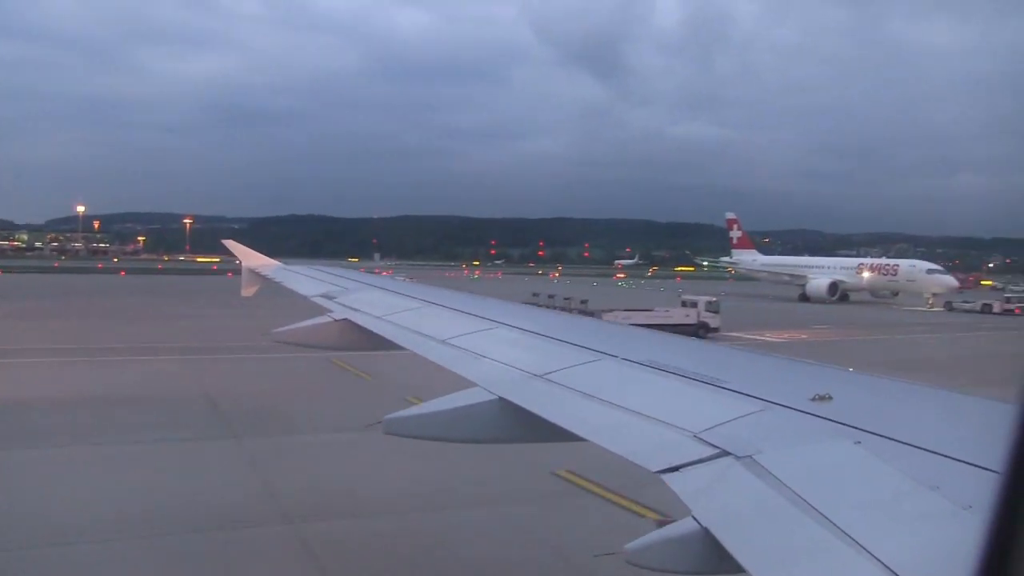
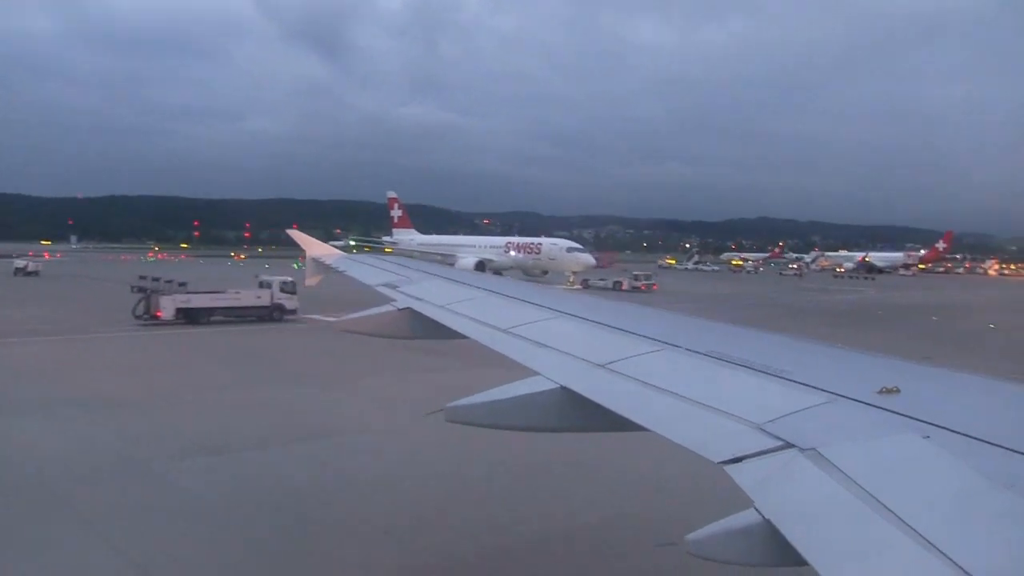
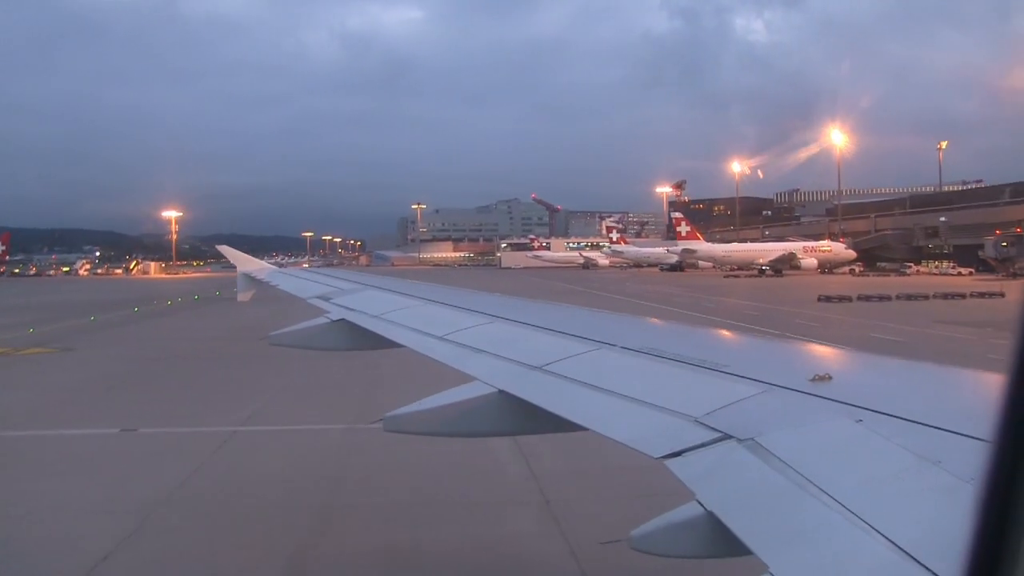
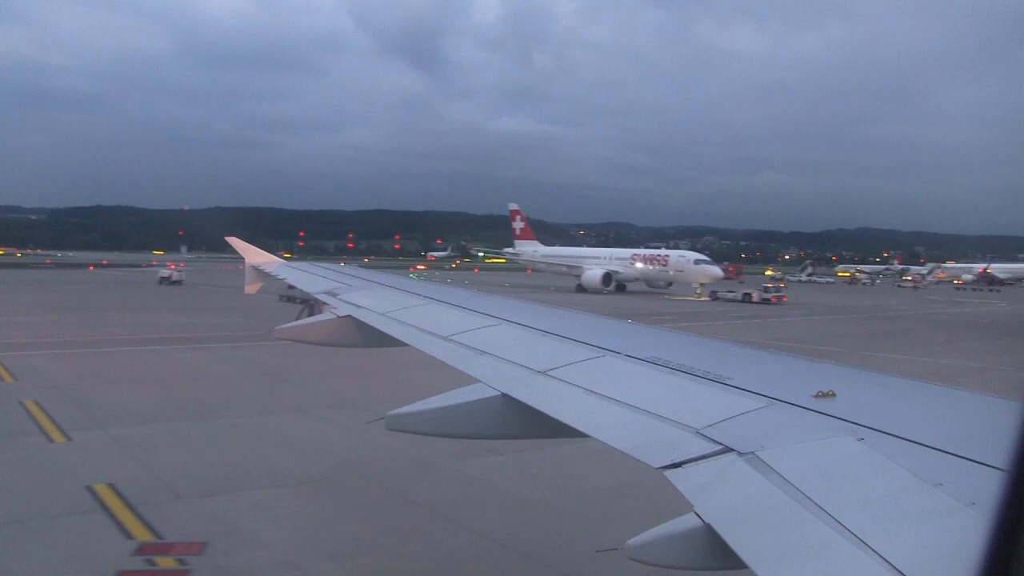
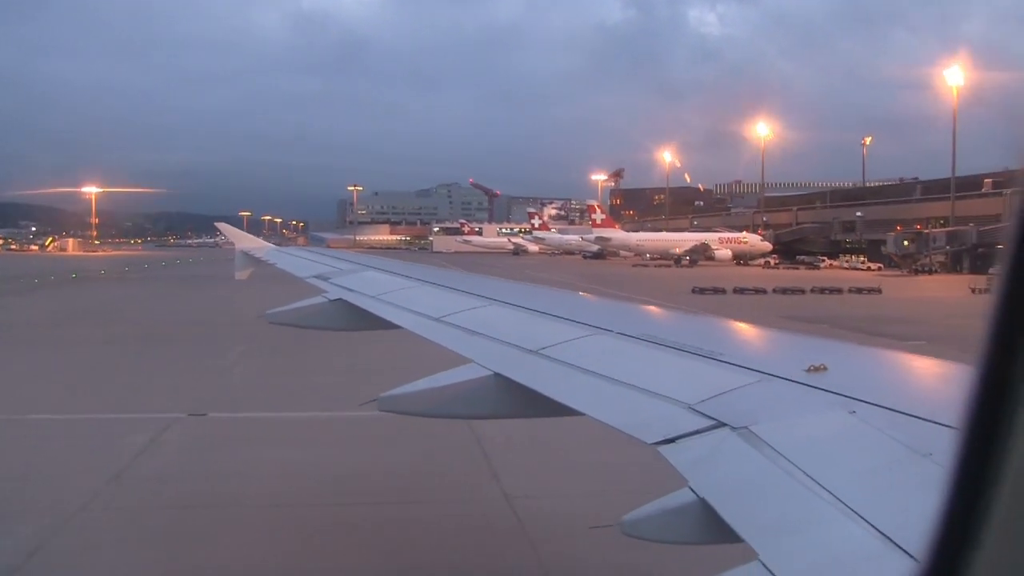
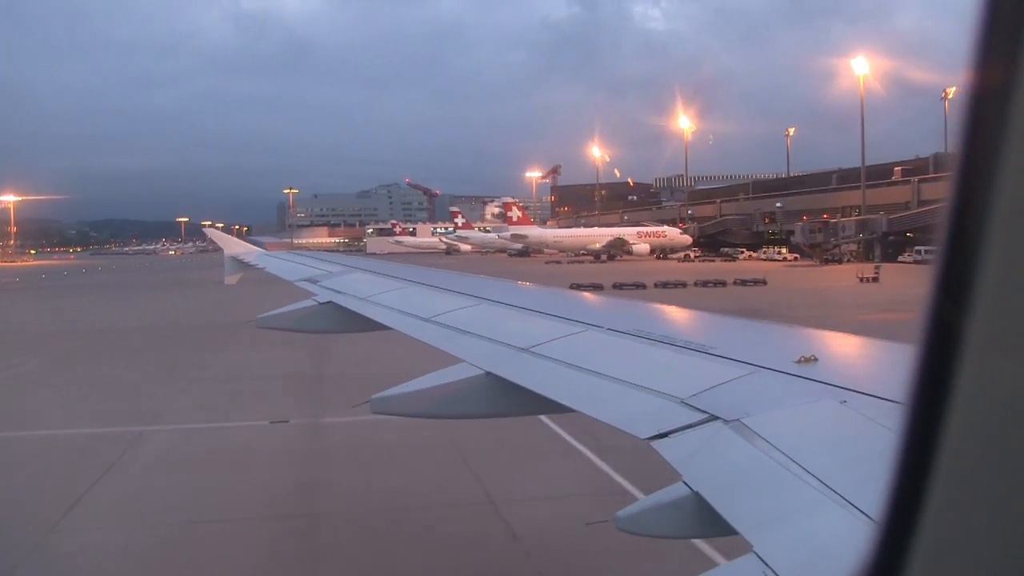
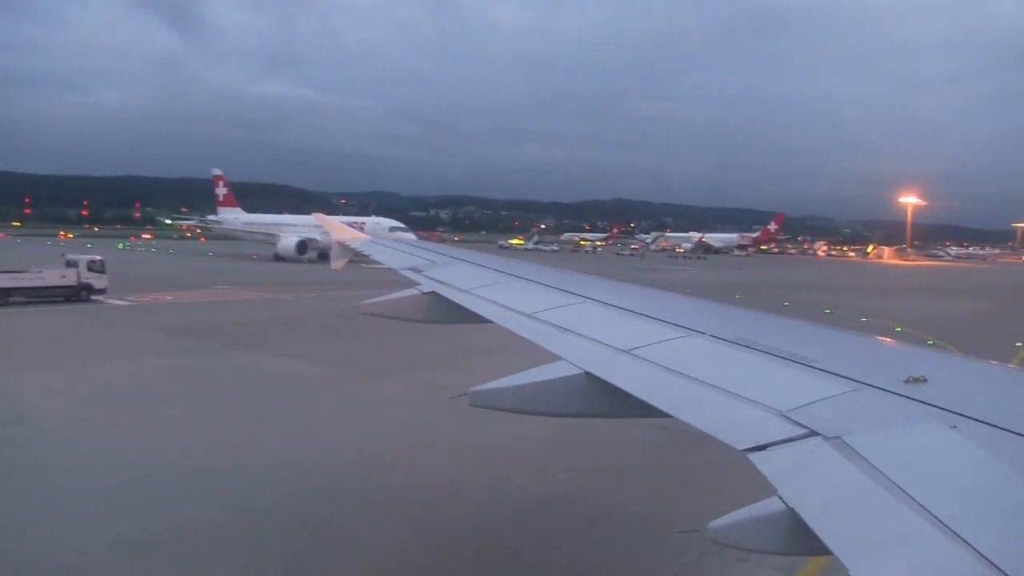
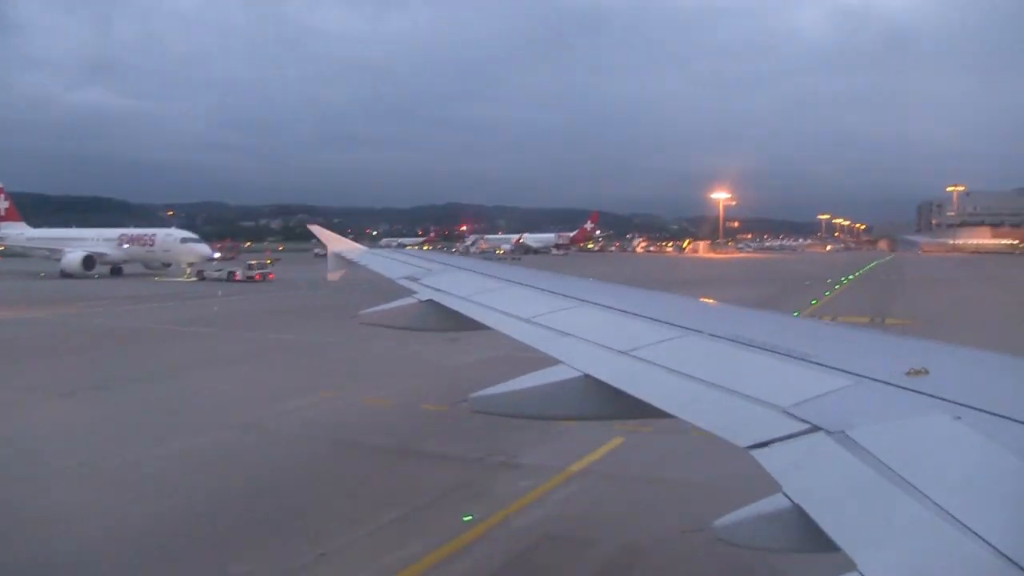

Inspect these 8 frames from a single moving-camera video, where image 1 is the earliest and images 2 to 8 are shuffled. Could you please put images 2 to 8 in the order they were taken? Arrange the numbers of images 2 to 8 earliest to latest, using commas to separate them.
4, 2, 7, 8, 3, 5, 6
